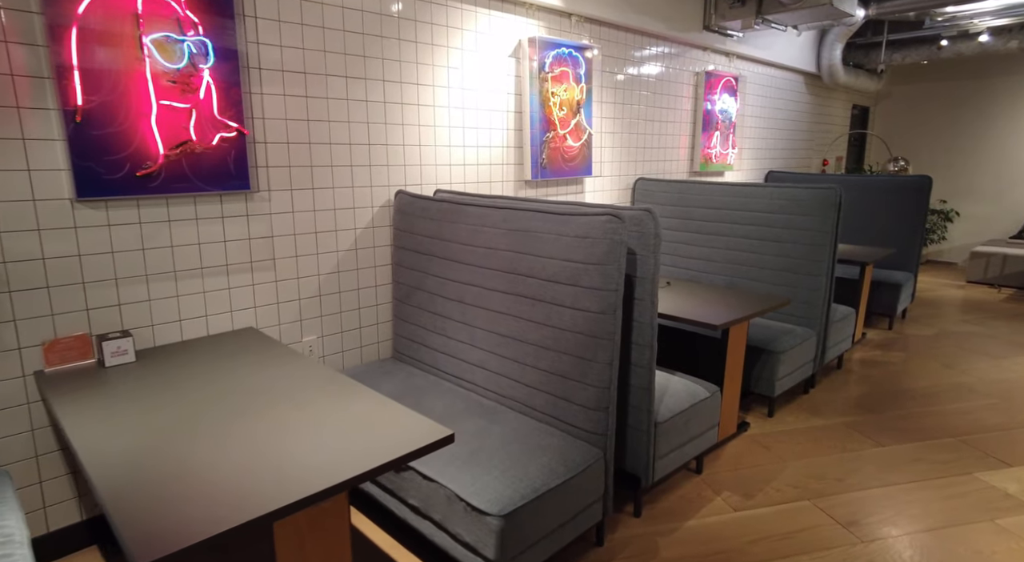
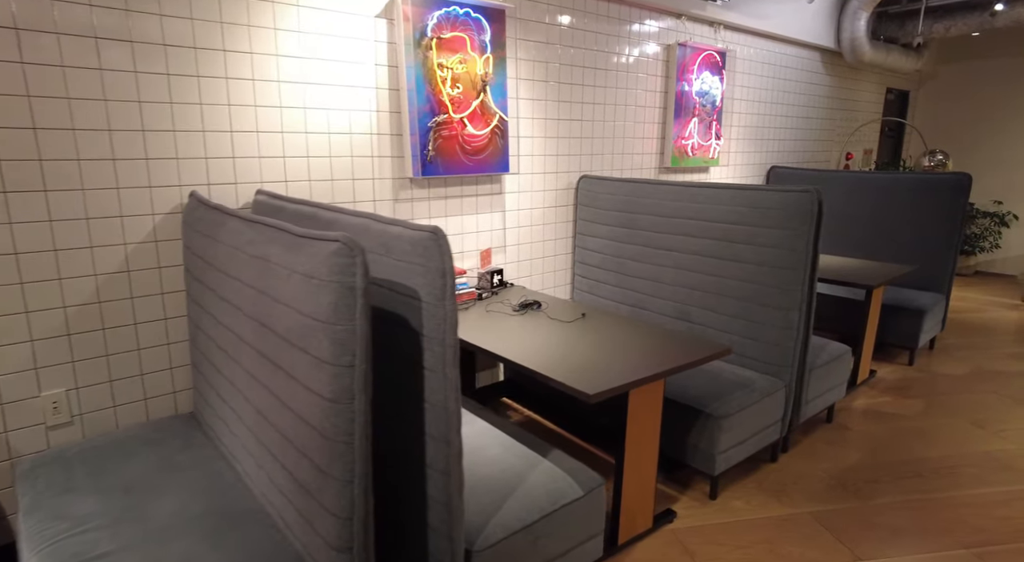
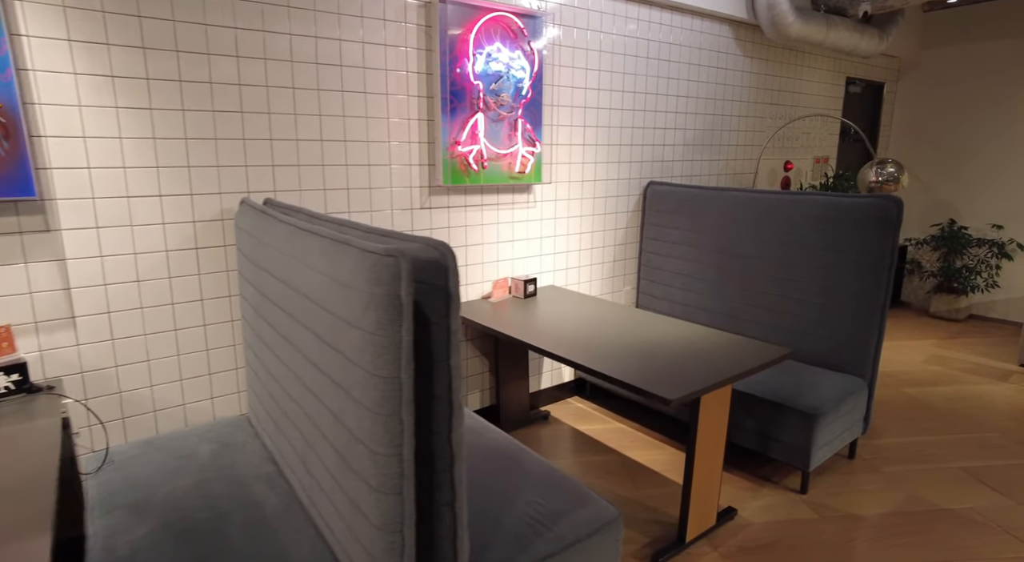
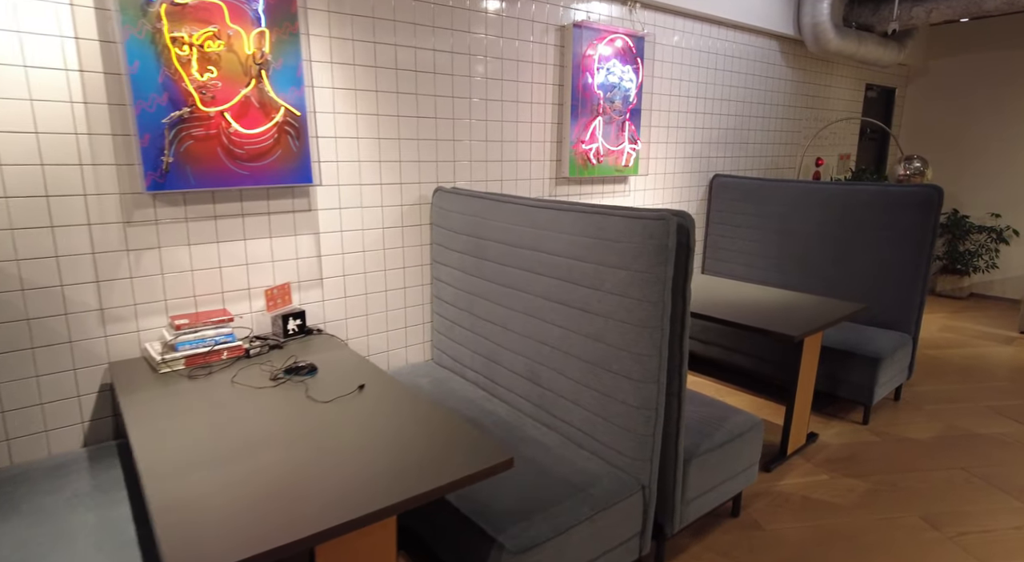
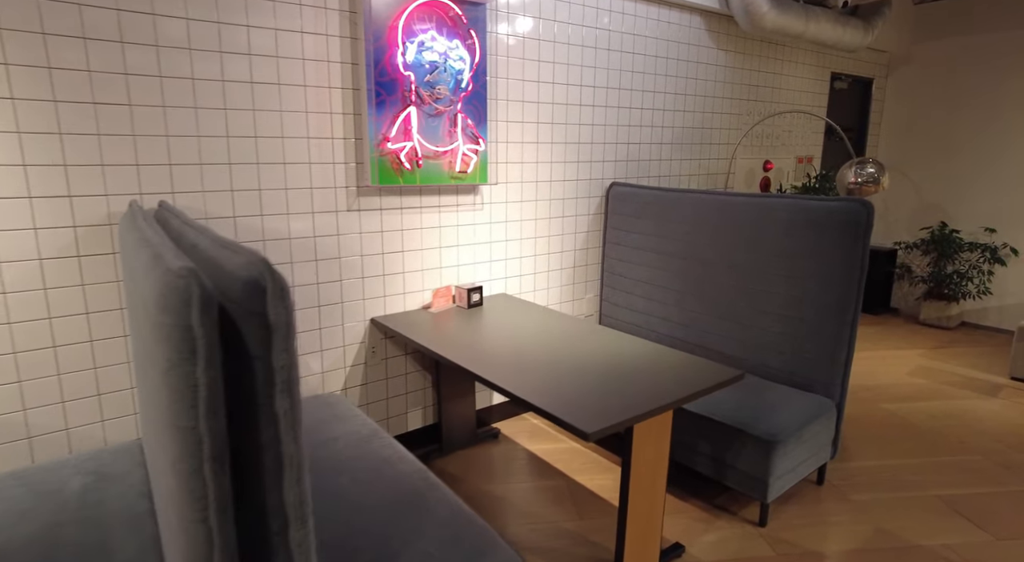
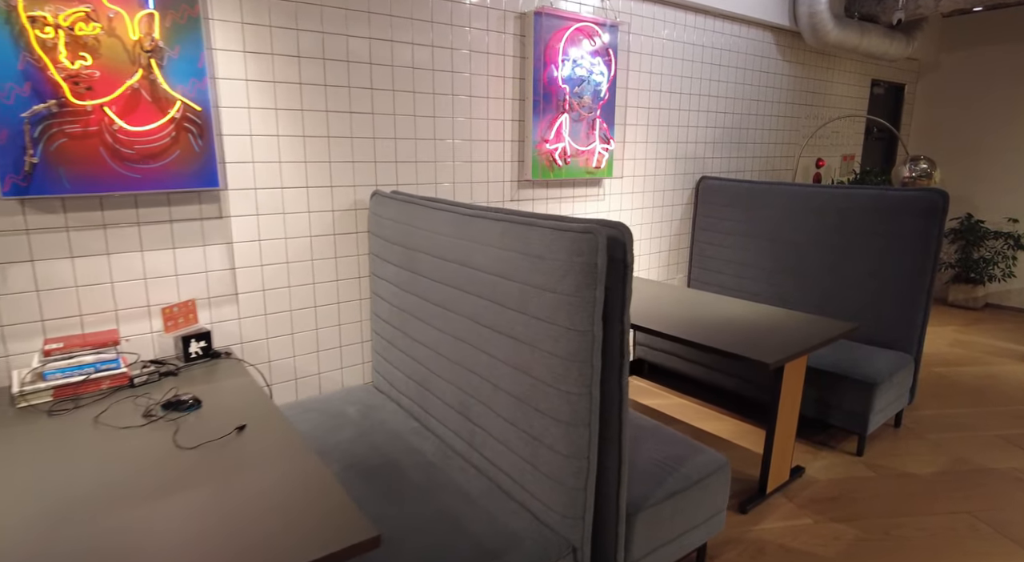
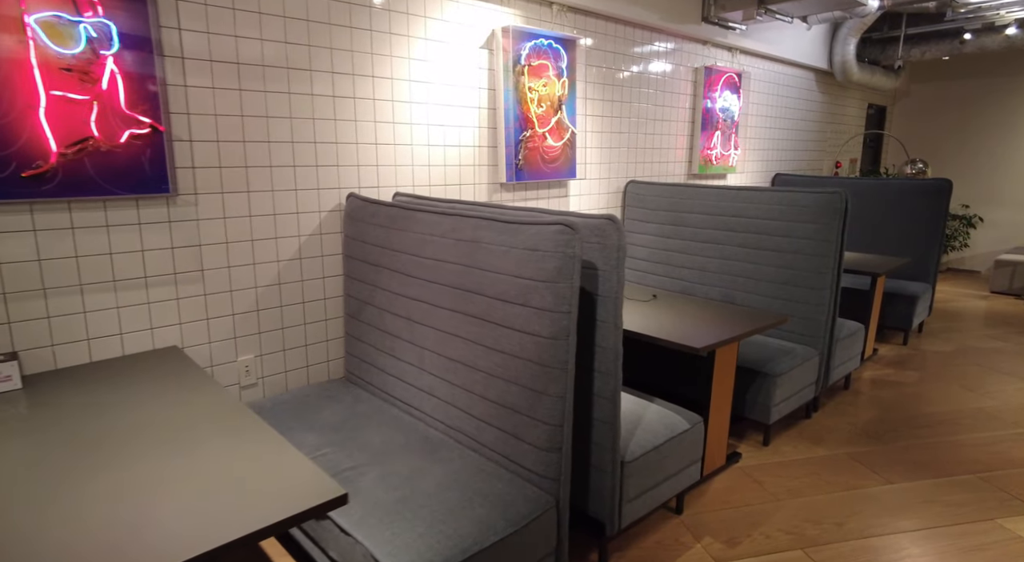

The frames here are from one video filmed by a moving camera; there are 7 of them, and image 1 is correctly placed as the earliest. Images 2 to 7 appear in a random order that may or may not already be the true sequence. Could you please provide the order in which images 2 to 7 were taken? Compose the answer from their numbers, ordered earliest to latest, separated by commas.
7, 2, 4, 6, 3, 5
